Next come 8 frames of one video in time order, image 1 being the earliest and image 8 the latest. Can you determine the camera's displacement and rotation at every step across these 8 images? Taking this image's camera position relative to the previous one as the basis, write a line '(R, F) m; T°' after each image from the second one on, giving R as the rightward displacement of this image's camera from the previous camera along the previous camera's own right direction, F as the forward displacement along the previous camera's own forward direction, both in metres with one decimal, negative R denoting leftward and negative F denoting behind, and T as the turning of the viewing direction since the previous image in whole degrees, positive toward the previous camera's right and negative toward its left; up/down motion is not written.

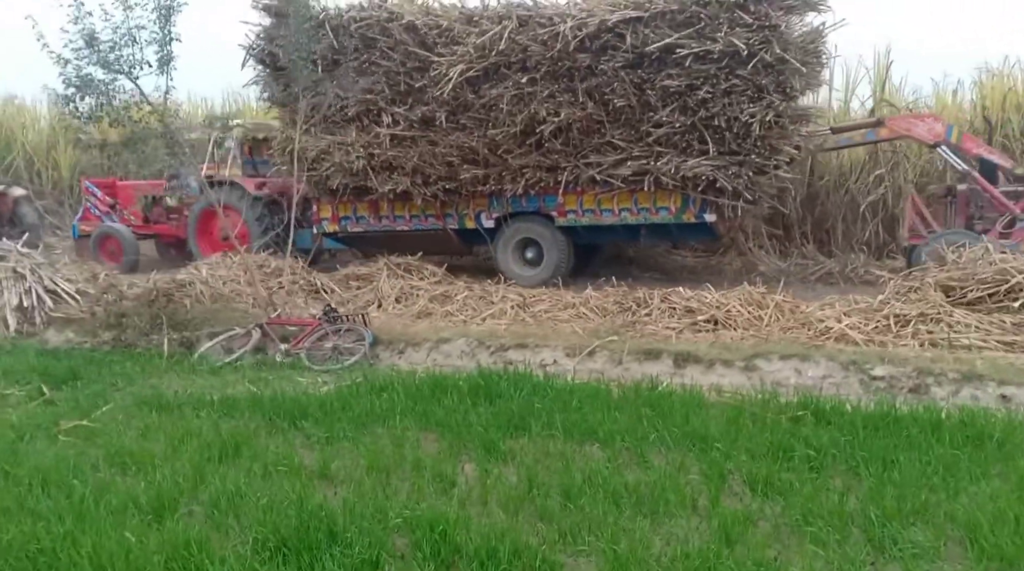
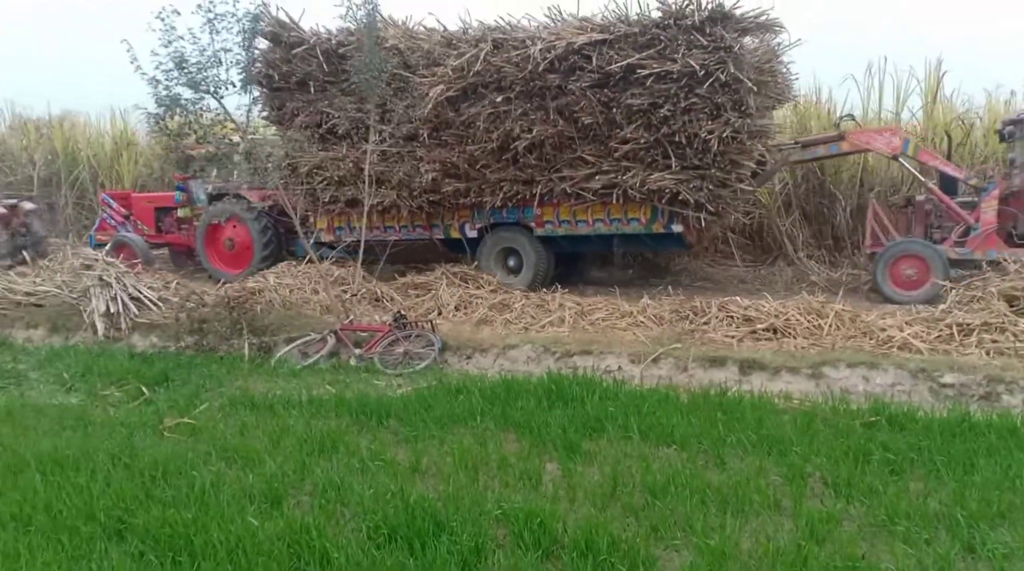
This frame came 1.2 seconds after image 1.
(-0.2, -0.2) m; -3°
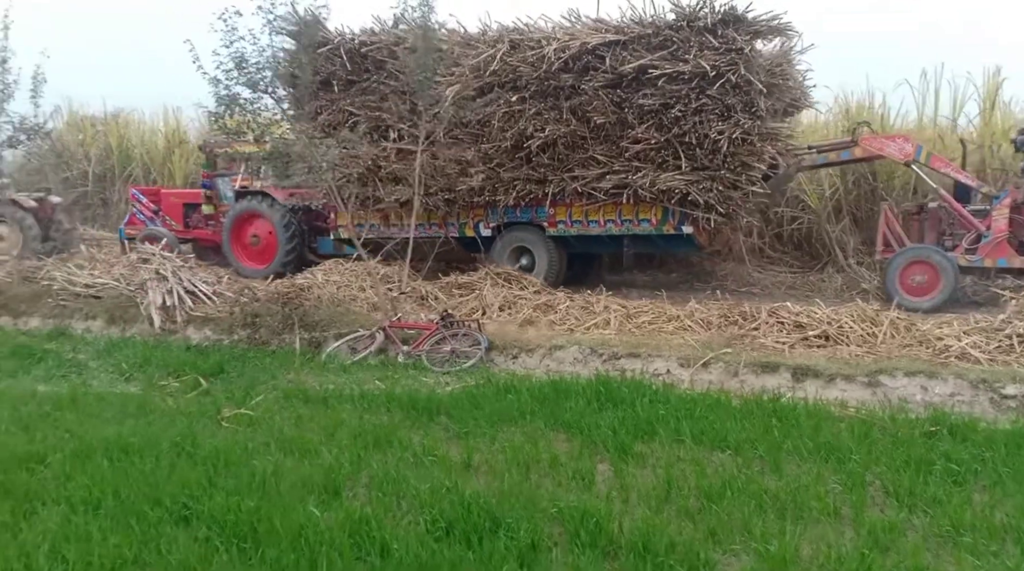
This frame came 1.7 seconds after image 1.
(-0.1, 0.0) m; -3°
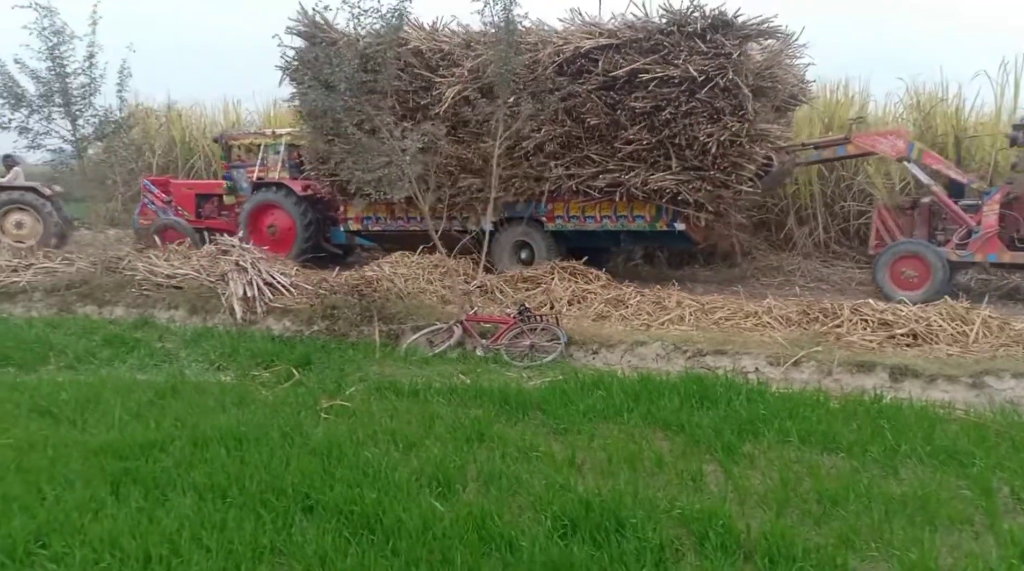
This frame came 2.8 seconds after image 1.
(-0.3, 0.0) m; -3°
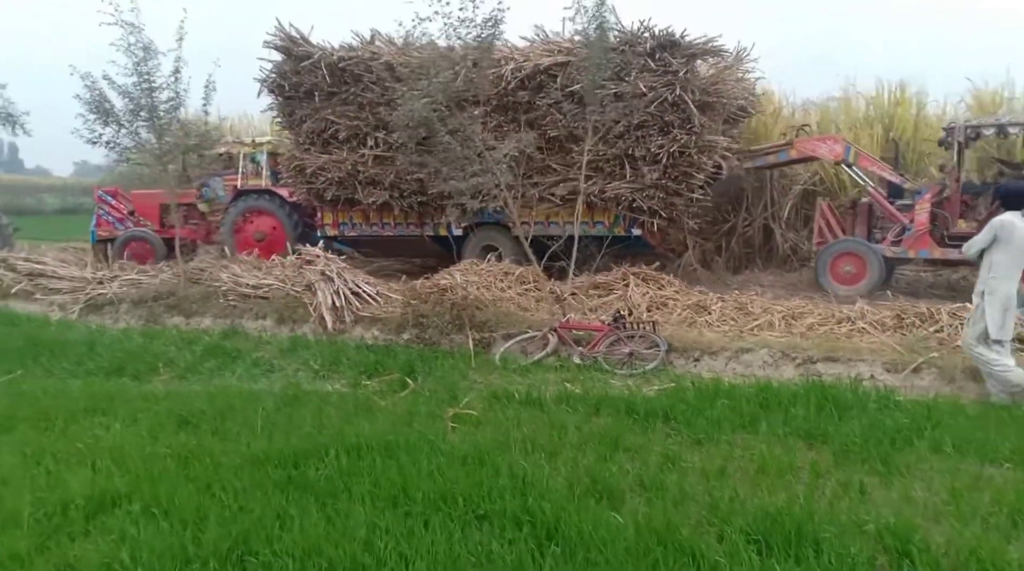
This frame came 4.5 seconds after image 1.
(-0.6, 0.0) m; -2°
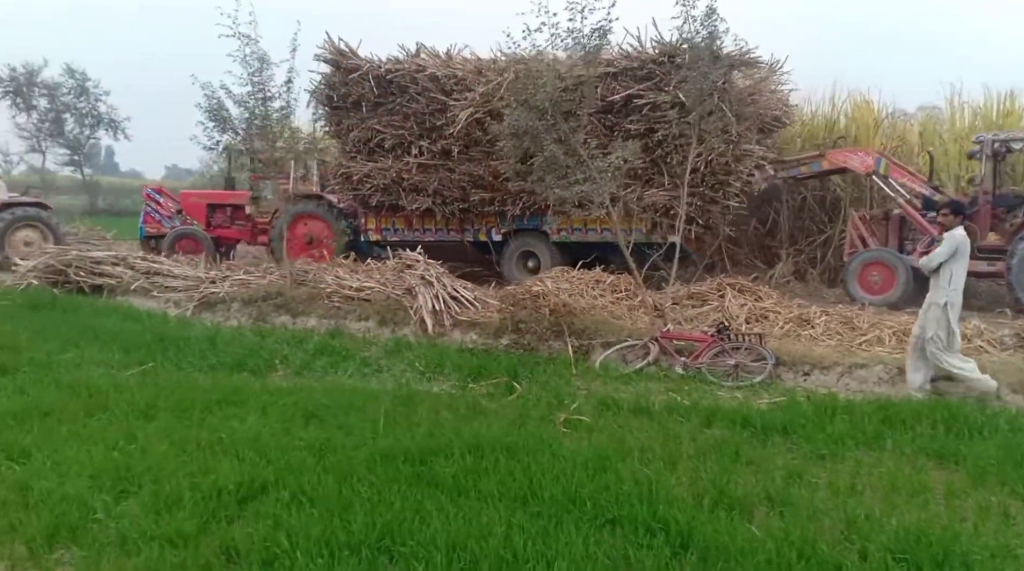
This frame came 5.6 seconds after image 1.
(-0.3, -0.1) m; -6°
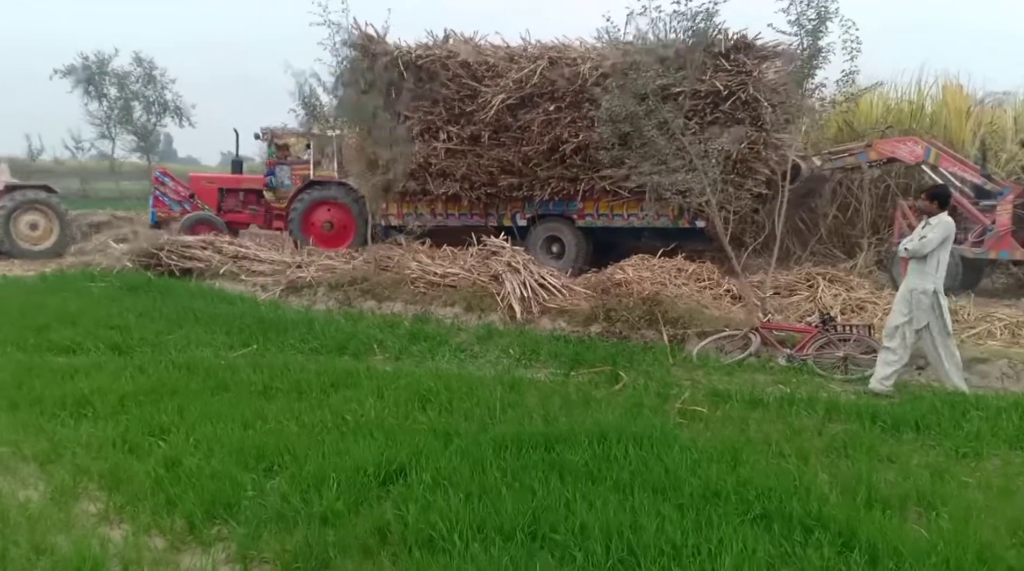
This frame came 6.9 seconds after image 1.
(-0.4, +0.1) m; -4°
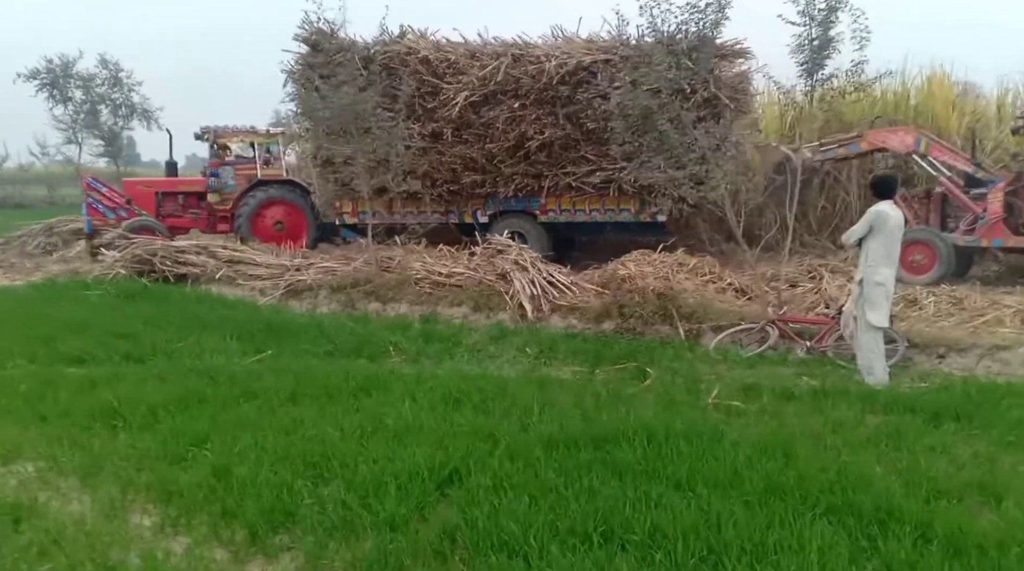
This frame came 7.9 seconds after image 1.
(-0.3, +0.1) m; +2°
